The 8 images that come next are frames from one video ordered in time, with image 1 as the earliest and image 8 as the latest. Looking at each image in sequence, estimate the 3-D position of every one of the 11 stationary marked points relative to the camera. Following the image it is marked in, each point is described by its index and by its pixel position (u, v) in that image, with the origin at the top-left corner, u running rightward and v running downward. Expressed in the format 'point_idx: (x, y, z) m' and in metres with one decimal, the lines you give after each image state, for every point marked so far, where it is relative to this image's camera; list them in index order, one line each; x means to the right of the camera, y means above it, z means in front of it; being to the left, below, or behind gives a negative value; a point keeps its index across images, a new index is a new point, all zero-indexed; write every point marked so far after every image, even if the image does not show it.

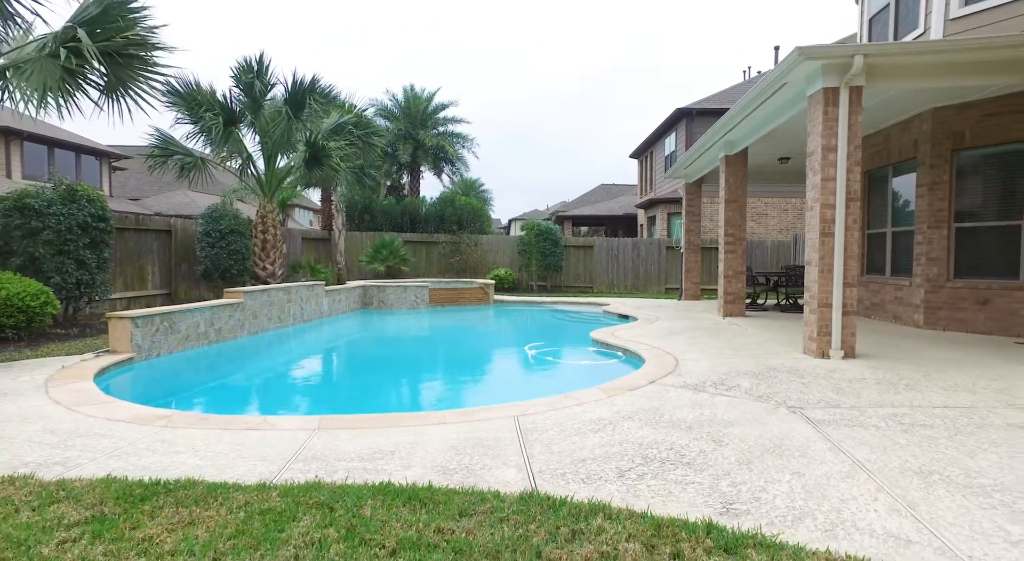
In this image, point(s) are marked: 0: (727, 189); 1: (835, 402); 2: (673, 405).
0: (+3.8, +1.7, +10.5) m
1: (+2.5, -0.9, +4.5) m
2: (+1.3, -0.9, +4.5) m
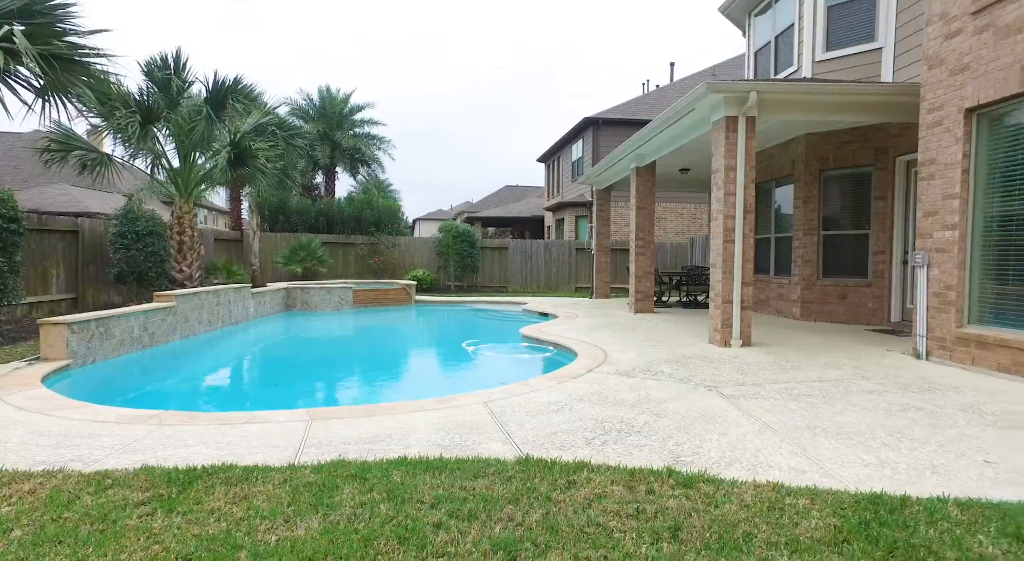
0: (+2.5, +1.7, +11.6) m
1: (+2.2, -0.9, +5.5) m
2: (+0.9, -1.0, +5.3) m
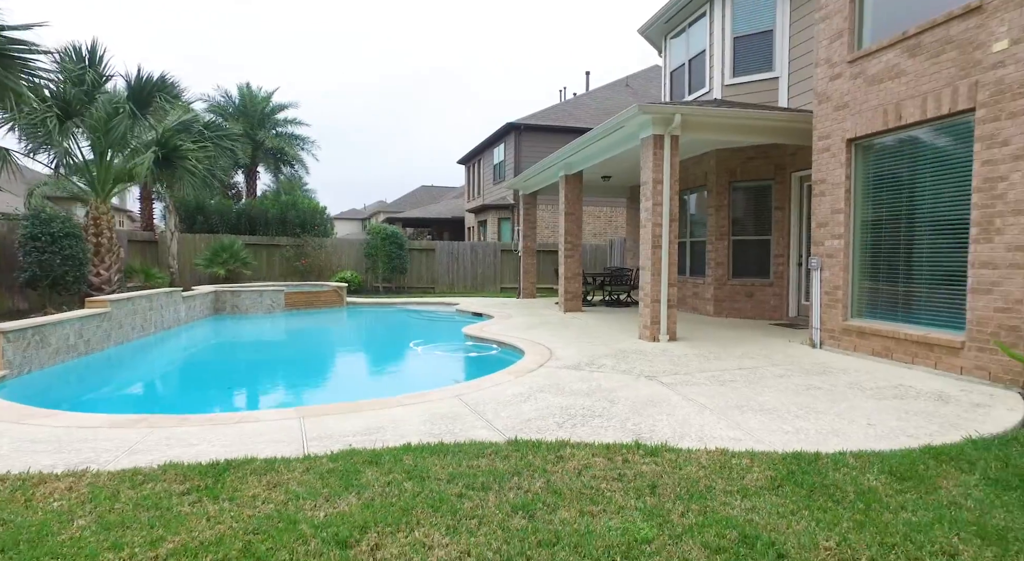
0: (+1.1, +1.6, +12.4) m
1: (+1.8, -1.0, +6.3) m
2: (+0.6, -1.0, +5.9) m
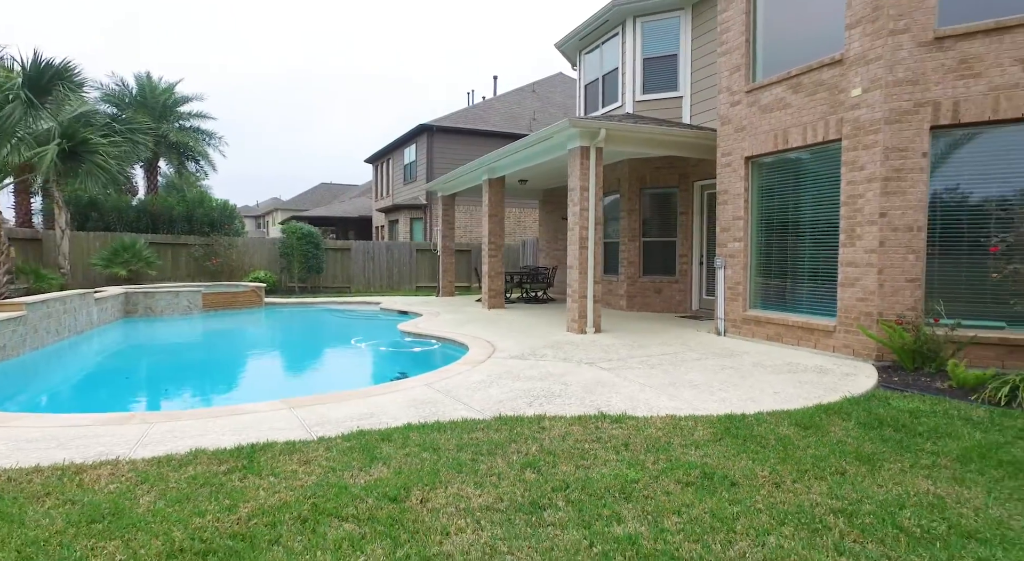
0: (-0.5, +1.7, +13.1) m
1: (+1.2, -0.9, +7.2) m
2: (+0.1, -1.0, +6.6) m
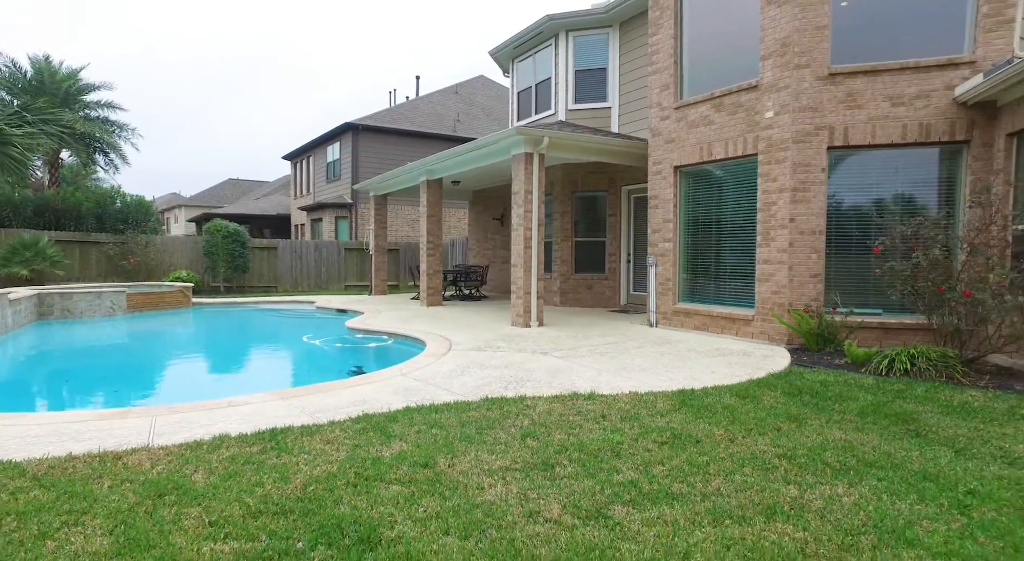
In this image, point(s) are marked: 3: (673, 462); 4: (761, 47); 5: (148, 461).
0: (-1.9, +1.7, +13.4) m
1: (+0.6, -0.9, +7.9) m
2: (-0.4, -0.9, +7.1) m
3: (+1.0, -1.1, +3.6) m
4: (+3.3, +3.1, +7.8) m
5: (-2.1, -1.0, +3.4) m
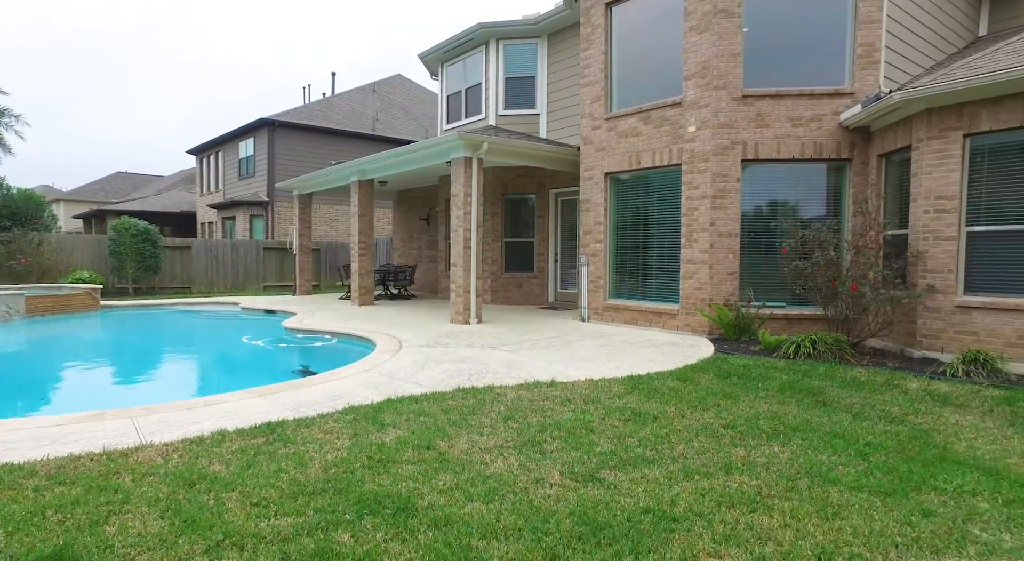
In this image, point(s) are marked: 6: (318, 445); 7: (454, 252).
0: (-3.5, +1.7, +13.4) m
1: (-0.1, -0.9, +8.3) m
2: (-1.0, -0.9, +7.4) m
3: (+0.9, -1.1, +4.2) m
4: (+2.5, +3.2, +8.7) m
5: (-2.1, -1.0, +3.5) m
6: (-1.3, -1.1, +3.7) m
7: (-1.0, +0.5, +10.3) m
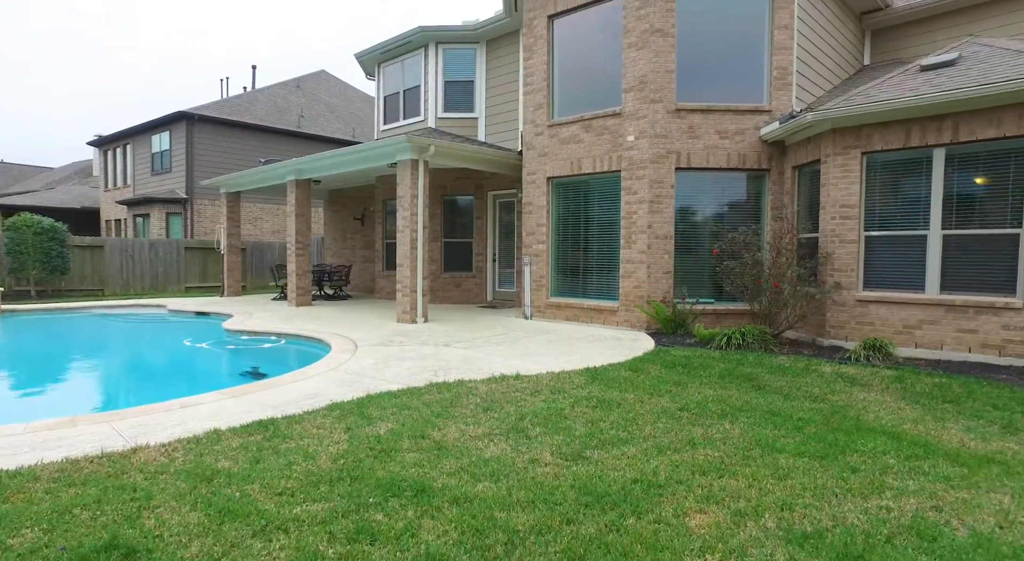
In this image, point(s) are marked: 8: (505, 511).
0: (-4.9, +1.7, +13.2) m
1: (-0.8, -0.9, +8.6) m
2: (-1.5, -0.9, +7.6) m
3: (+0.8, -1.1, +4.6) m
4: (+1.8, +3.2, +9.3) m
5: (-2.1, -1.1, +3.5) m
6: (-1.3, -1.1, +3.9) m
7: (-2.0, +0.5, +10.5) m
8: (0.0, -1.2, +2.9) m
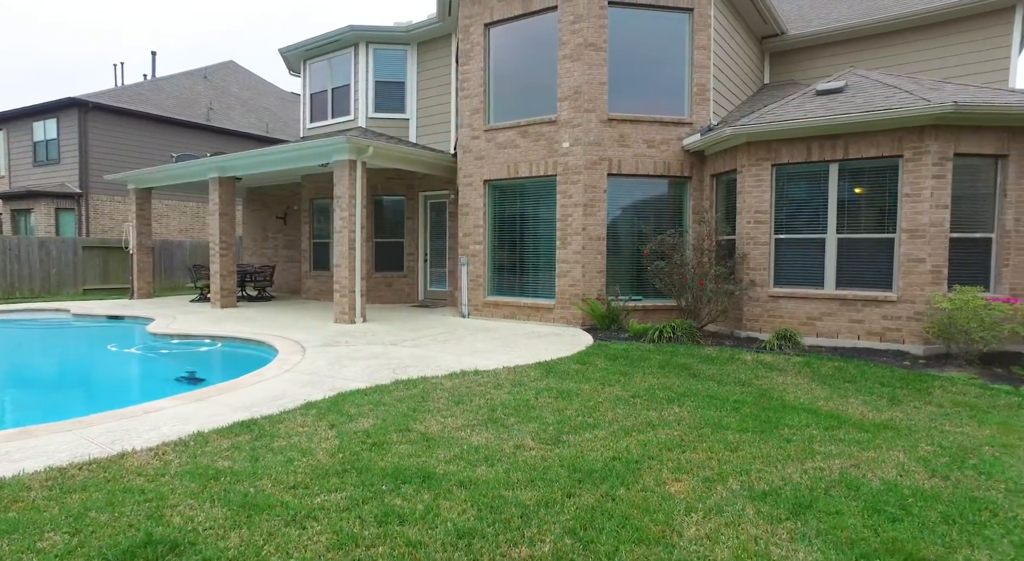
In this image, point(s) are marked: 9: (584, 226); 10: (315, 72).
0: (-6.3, +1.7, +12.7) m
1: (-1.6, -0.9, +8.8) m
2: (-2.2, -0.9, +7.6) m
3: (+0.5, -1.1, +5.1) m
4: (+0.8, +3.2, +9.8) m
5: (-2.2, -1.1, +3.5) m
6: (-1.4, -1.1, +4.0) m
7: (-3.1, +0.5, +10.4) m
8: (0.0, -1.2, +3.3) m
9: (+1.2, +0.9, +9.6) m
10: (-4.8, +5.1, +14.3) m
